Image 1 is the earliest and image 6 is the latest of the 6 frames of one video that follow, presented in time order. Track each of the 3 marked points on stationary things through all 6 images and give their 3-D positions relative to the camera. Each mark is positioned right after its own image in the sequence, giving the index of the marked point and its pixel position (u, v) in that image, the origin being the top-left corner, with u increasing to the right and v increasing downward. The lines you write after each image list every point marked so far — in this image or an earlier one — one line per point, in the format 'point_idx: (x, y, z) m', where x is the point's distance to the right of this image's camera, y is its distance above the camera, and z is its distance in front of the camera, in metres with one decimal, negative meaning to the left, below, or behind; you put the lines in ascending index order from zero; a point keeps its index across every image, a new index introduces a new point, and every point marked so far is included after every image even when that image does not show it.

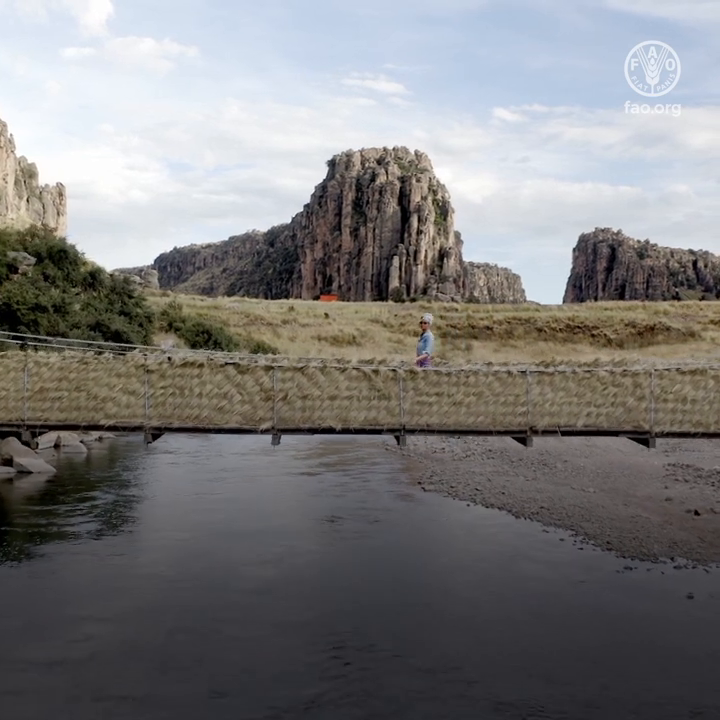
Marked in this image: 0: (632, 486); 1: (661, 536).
0: (+6.2, -2.9, +18.2) m
1: (+5.3, -3.1, +14.1) m
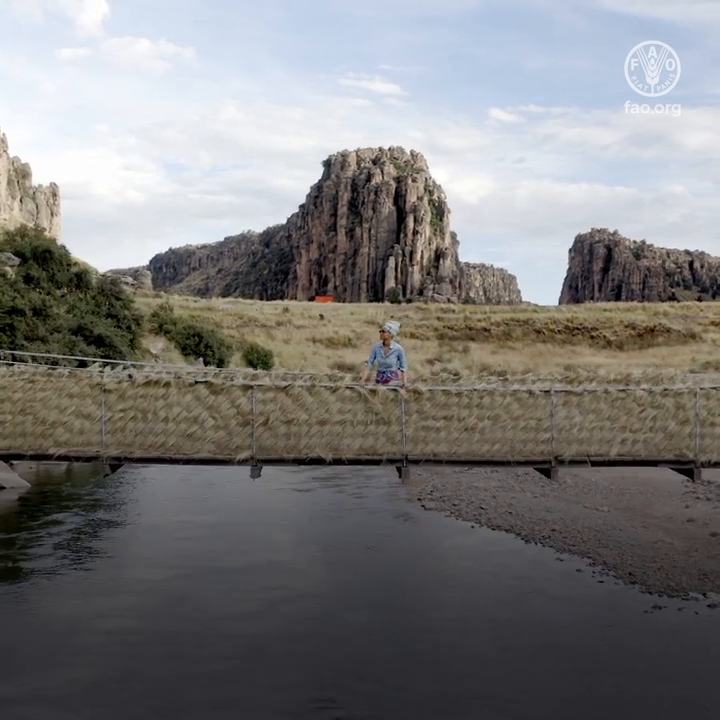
0: (+6.1, -3.0, +16.8) m
1: (+5.3, -3.3, +12.7) m
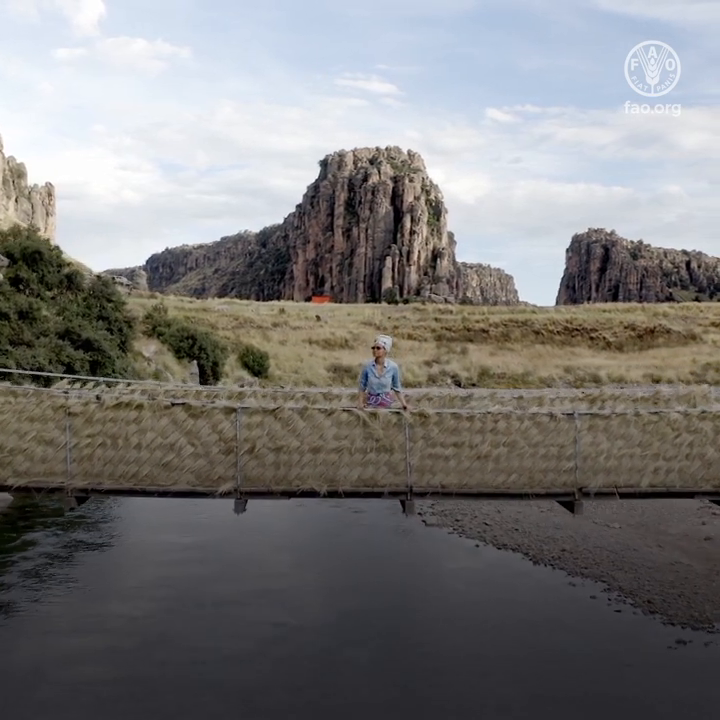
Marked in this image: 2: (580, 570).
0: (+6.1, -3.2, +15.9) m
1: (+5.2, -3.5, +11.8) m
2: (+3.6, -3.5, +13.2) m
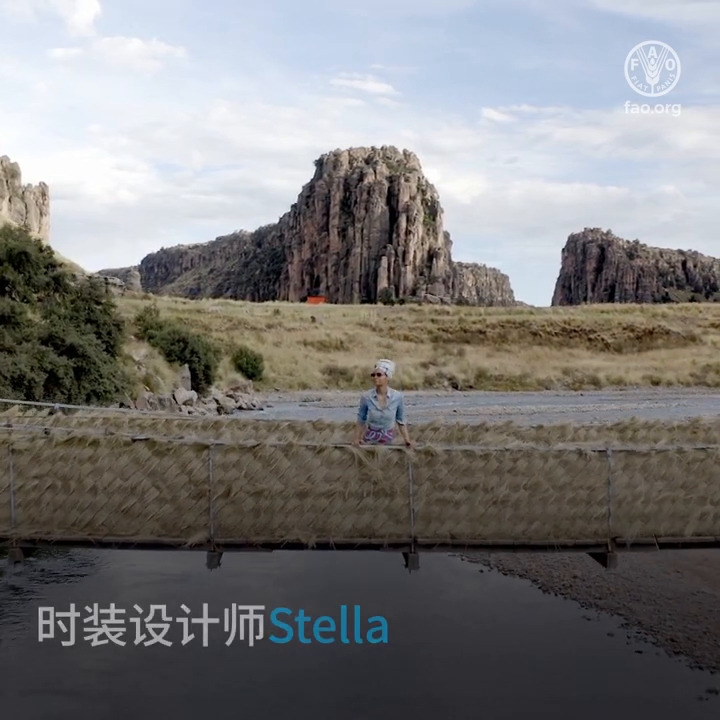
0: (+6.0, -3.4, +14.9) m
1: (+5.2, -3.7, +10.8) m
2: (+3.6, -3.7, +12.1) m
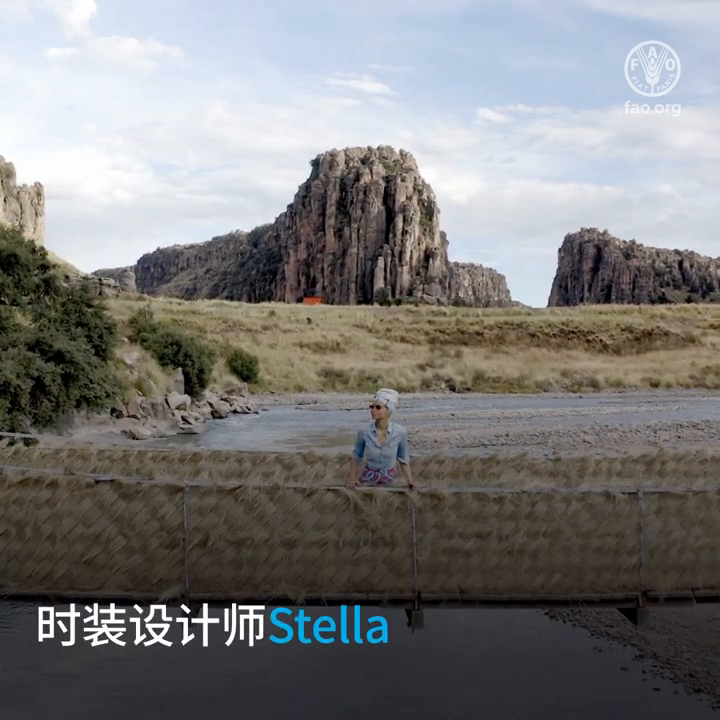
0: (+5.9, -3.6, +14.2) m
1: (+5.1, -3.9, +10.1) m
2: (+3.5, -3.9, +11.4) m
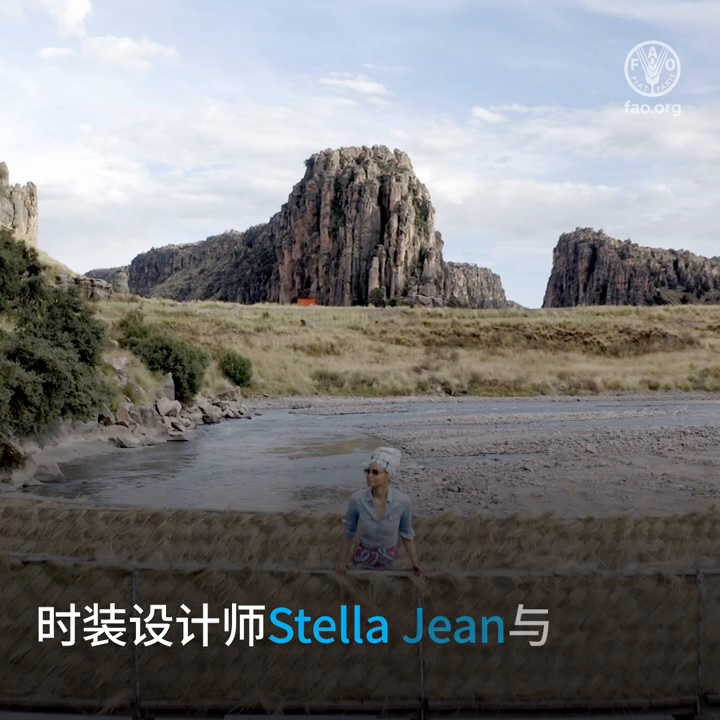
0: (+5.8, -3.8, +13.2) m
1: (+5.1, -4.1, +9.1) m
2: (+3.4, -4.1, +10.4) m
